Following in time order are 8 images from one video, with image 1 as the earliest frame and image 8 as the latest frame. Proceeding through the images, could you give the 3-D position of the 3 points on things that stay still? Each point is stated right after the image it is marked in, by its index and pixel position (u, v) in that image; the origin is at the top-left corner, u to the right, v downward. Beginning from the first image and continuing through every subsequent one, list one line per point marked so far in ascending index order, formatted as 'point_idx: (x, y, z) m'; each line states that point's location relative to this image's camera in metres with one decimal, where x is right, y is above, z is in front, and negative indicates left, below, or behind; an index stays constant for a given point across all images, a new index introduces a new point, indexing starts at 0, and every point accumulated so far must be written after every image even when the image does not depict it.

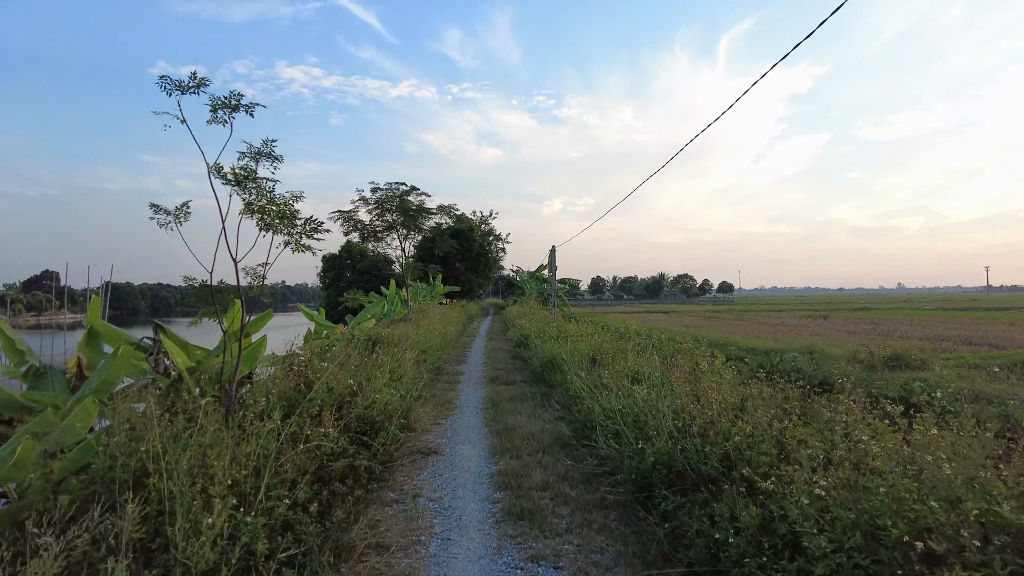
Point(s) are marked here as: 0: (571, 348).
0: (+0.9, -0.9, +7.1) m
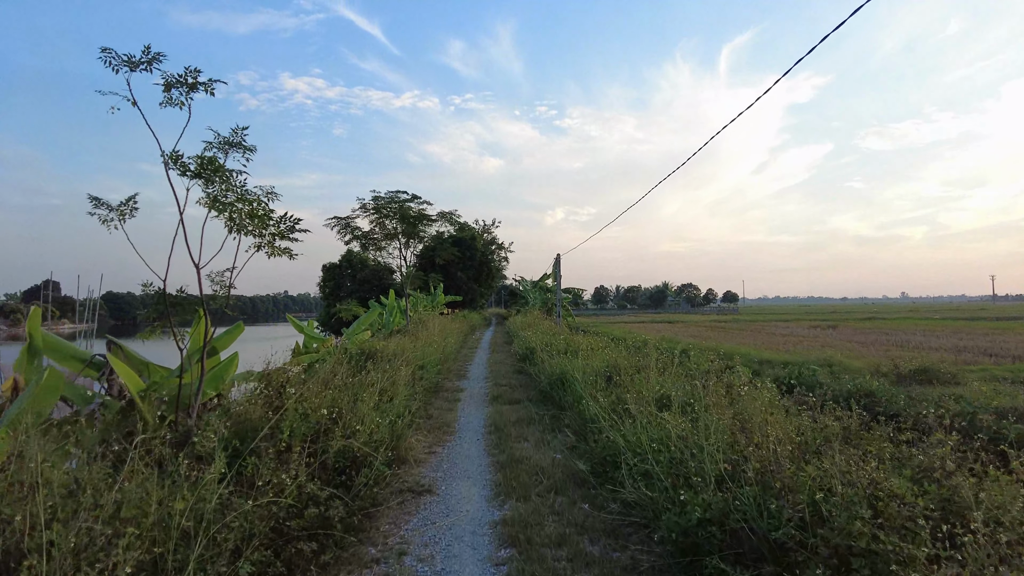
0: (+0.9, -1.0, +6.4) m
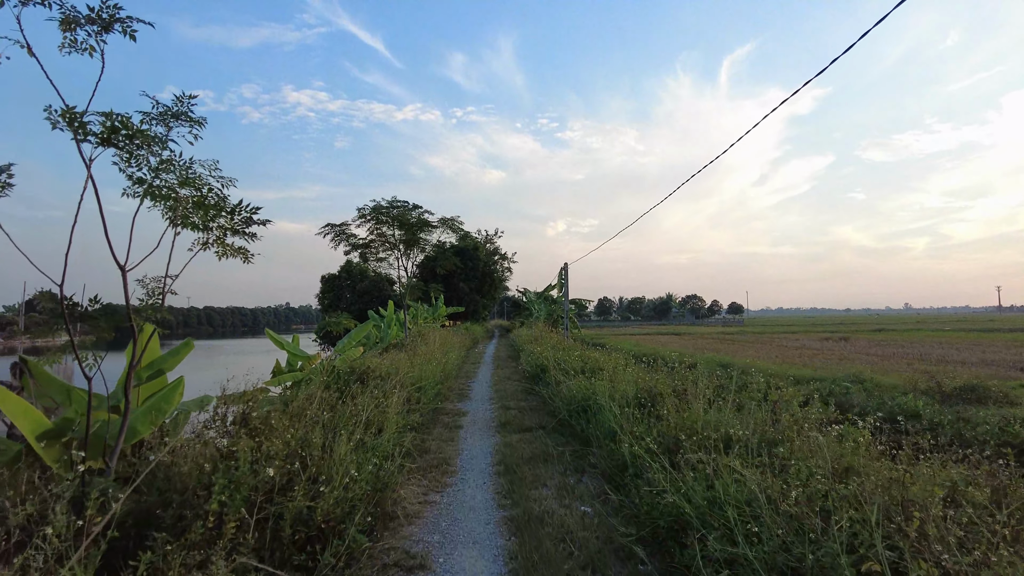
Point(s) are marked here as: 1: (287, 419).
0: (+1.1, -1.1, +5.4) m
1: (-1.9, -1.1, +4.2) m
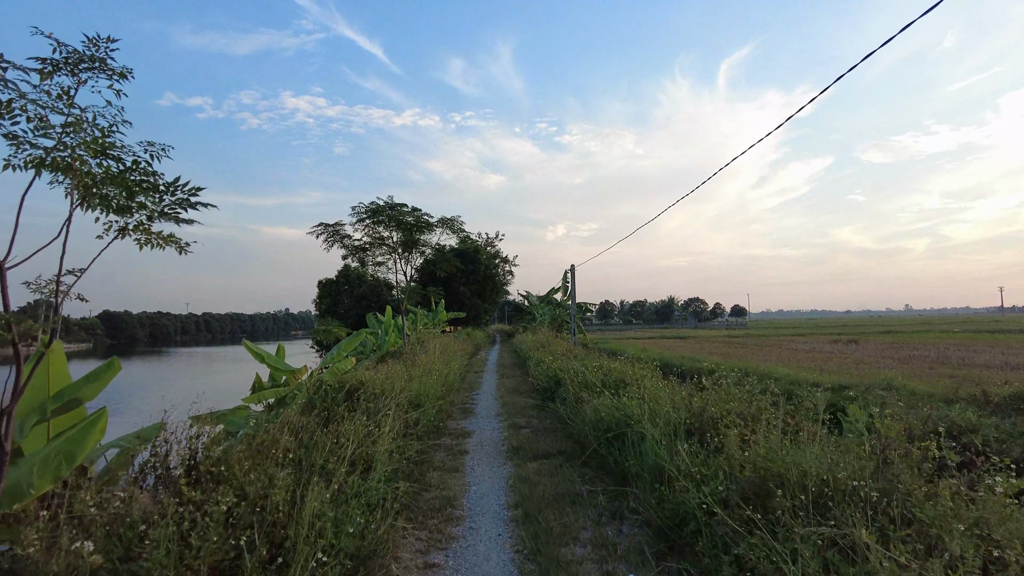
0: (+1.2, -1.1, +4.5) m
1: (-1.8, -1.1, +3.3) m
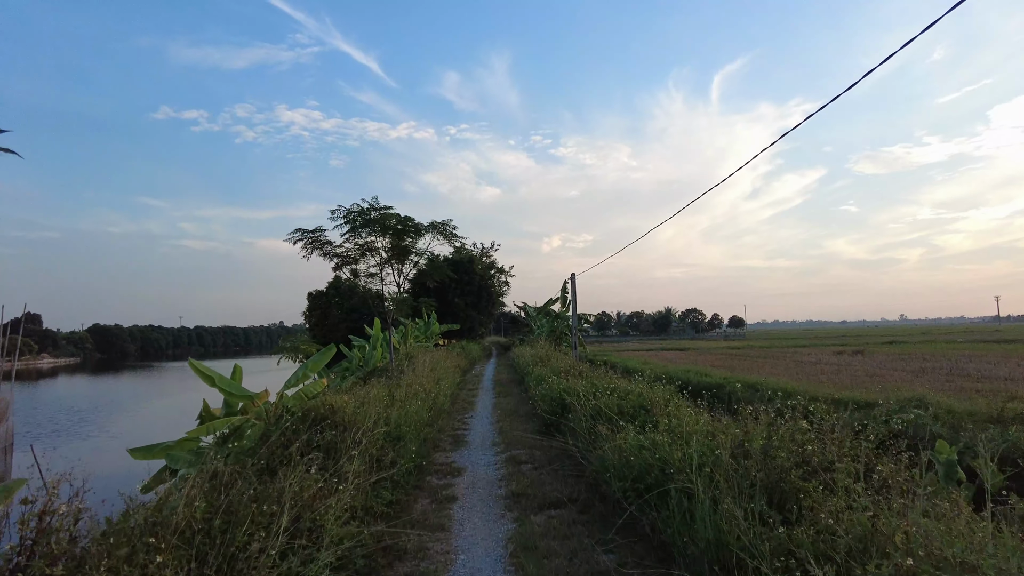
0: (+1.2, -1.1, +3.4) m
1: (-1.8, -1.2, +2.2) m
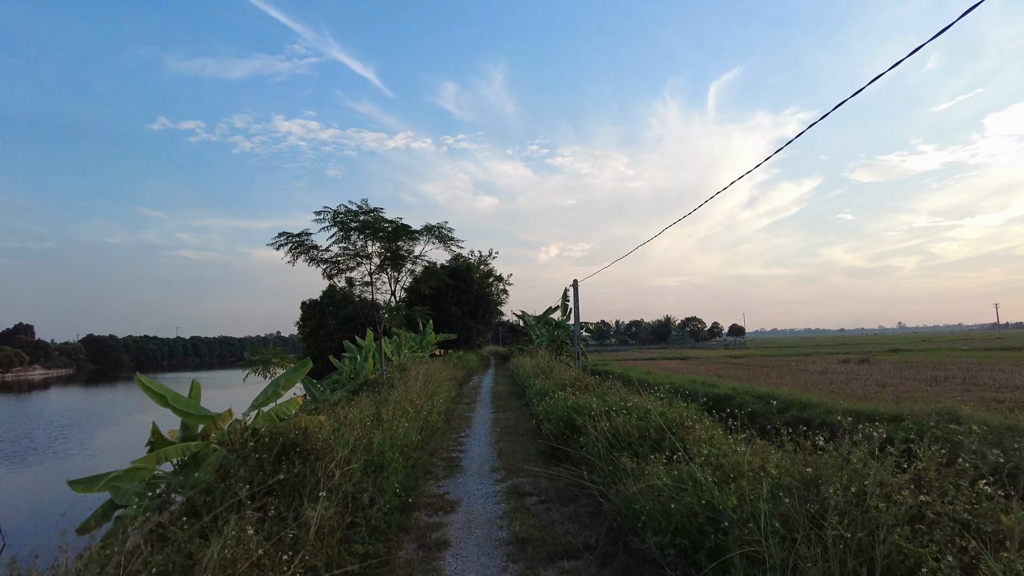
0: (+1.2, -1.1, +2.6) m
1: (-1.7, -1.1, +1.4) m
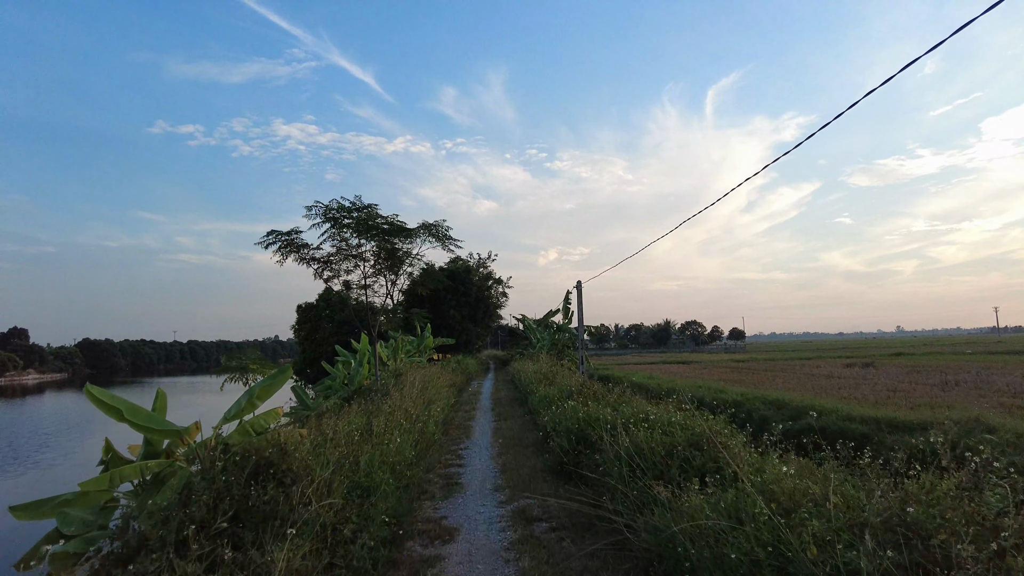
0: (+1.3, -1.1, +2.0) m
1: (-1.6, -1.1, +0.8) m
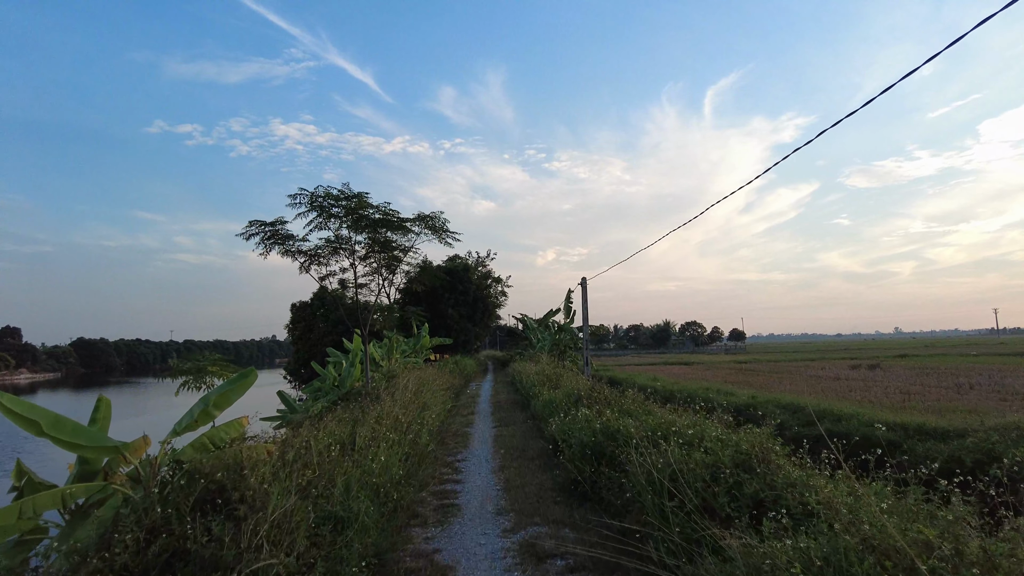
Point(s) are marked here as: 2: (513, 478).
0: (+1.4, -1.0, +1.2) m
1: (-1.6, -1.0, 0.0) m
2: (0.0, -2.1, +5.4) m
